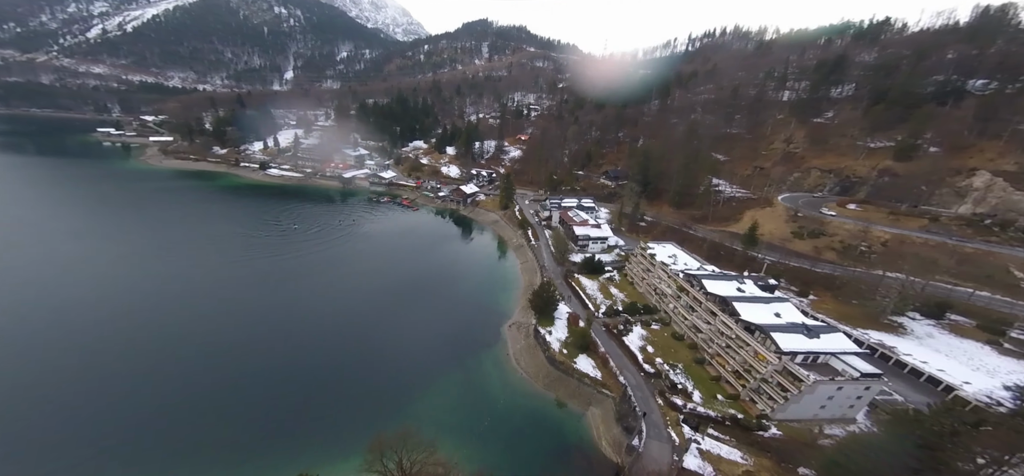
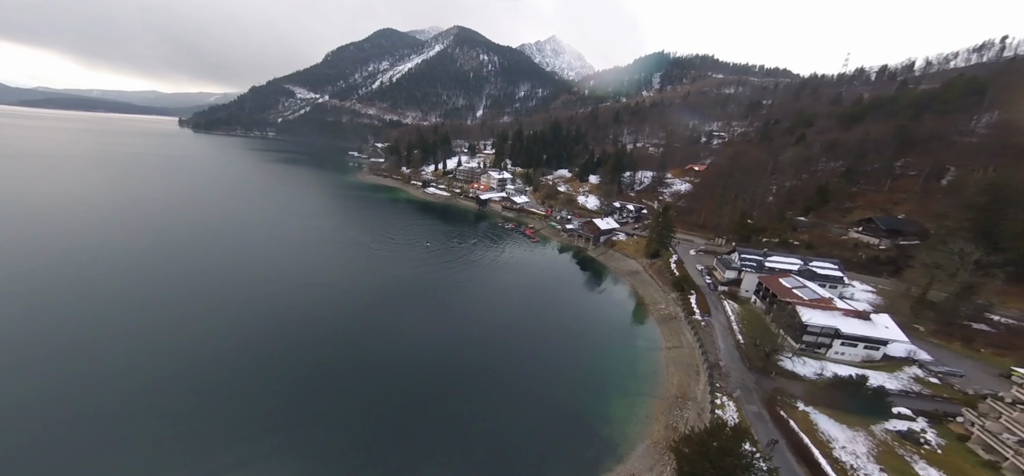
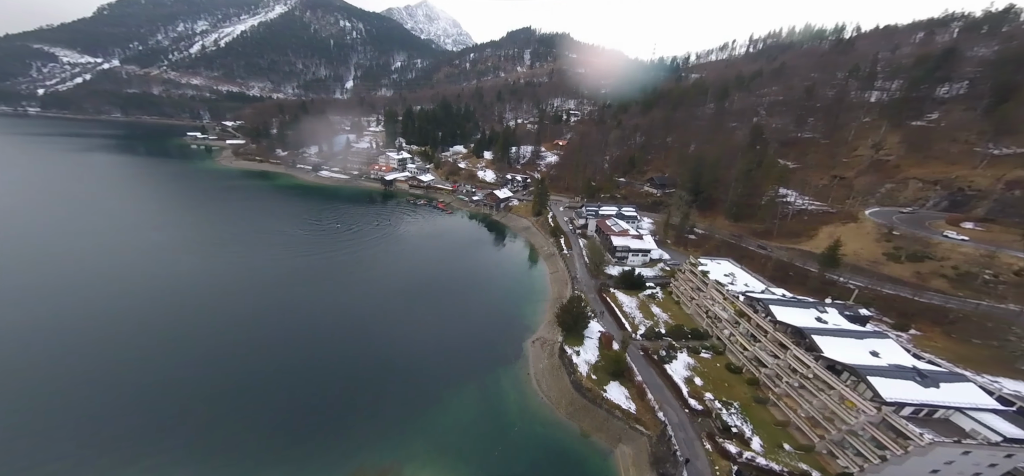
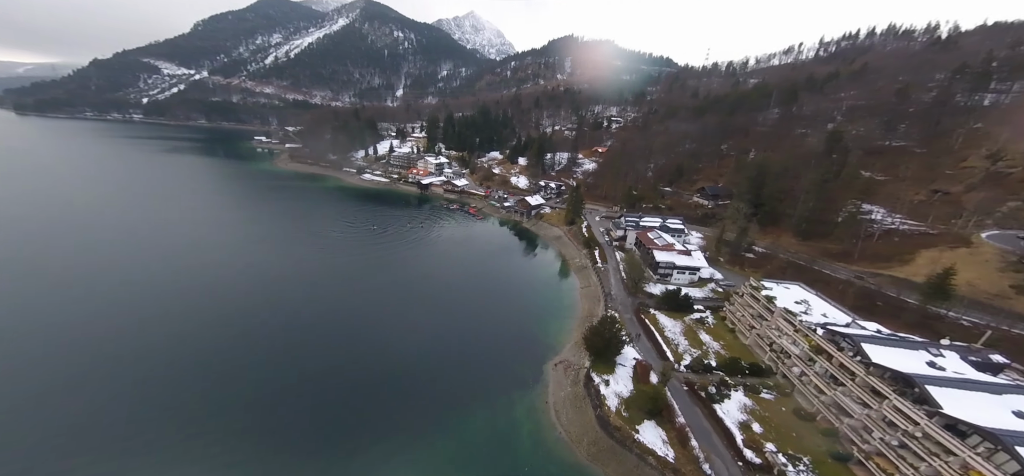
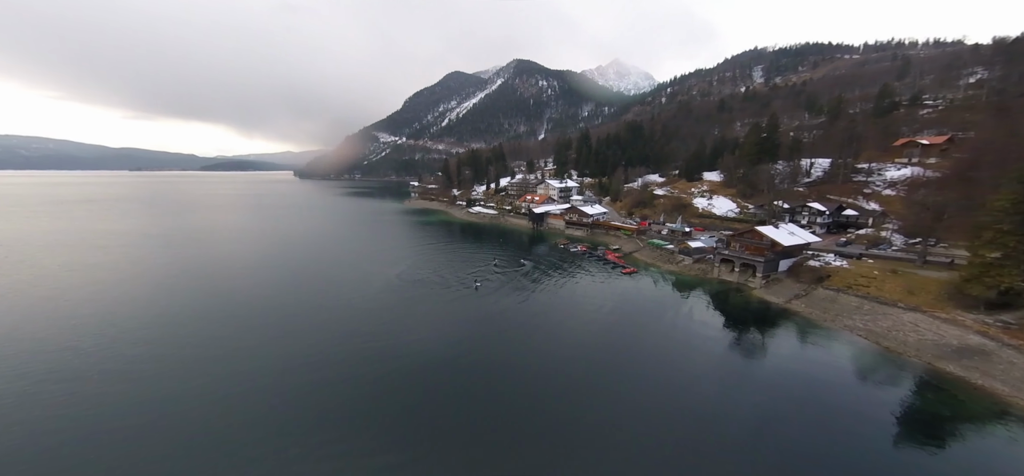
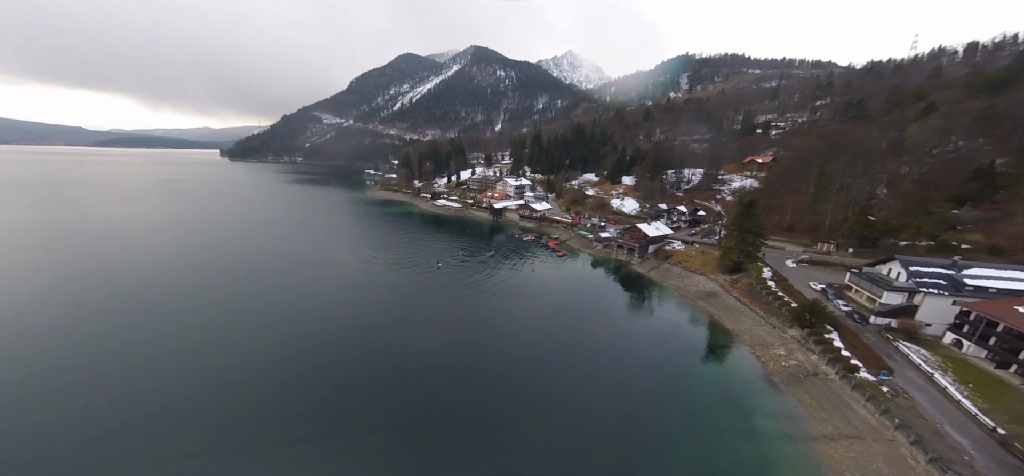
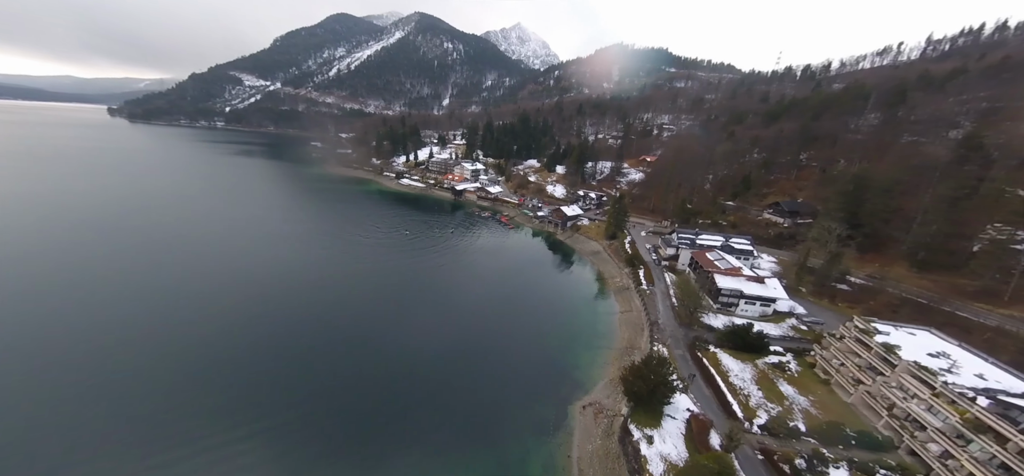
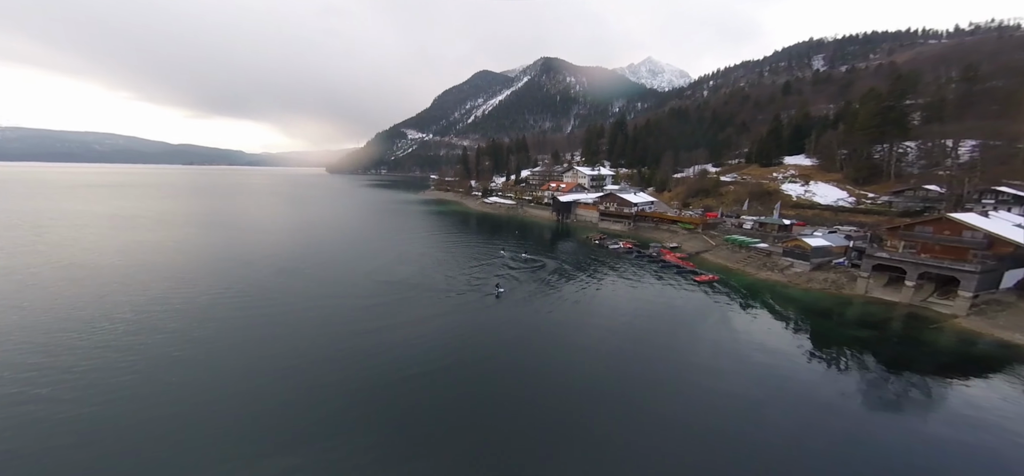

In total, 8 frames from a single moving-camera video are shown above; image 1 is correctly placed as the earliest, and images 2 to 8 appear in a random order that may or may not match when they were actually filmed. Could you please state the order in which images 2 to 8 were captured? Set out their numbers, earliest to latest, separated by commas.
3, 4, 7, 2, 6, 5, 8
